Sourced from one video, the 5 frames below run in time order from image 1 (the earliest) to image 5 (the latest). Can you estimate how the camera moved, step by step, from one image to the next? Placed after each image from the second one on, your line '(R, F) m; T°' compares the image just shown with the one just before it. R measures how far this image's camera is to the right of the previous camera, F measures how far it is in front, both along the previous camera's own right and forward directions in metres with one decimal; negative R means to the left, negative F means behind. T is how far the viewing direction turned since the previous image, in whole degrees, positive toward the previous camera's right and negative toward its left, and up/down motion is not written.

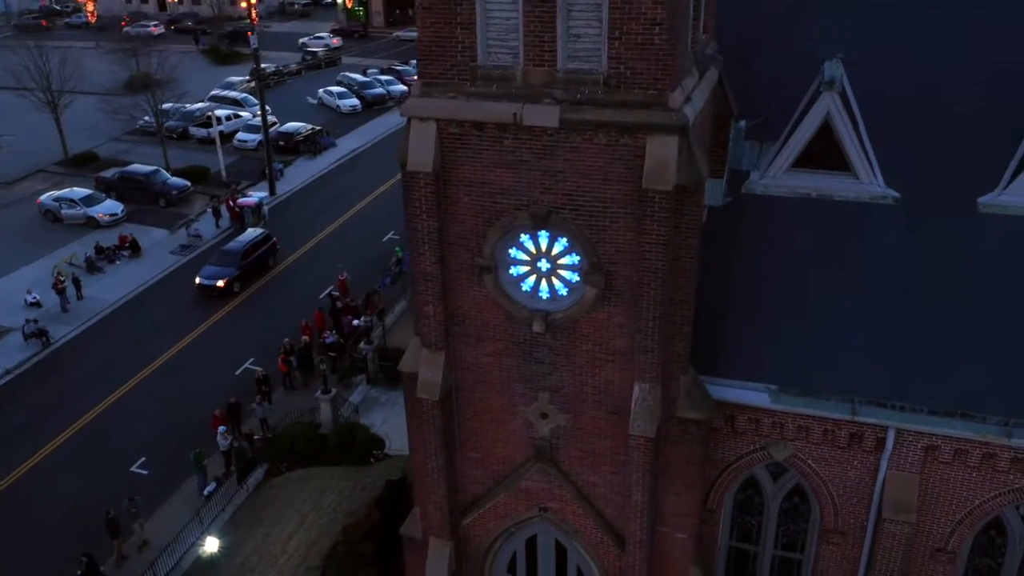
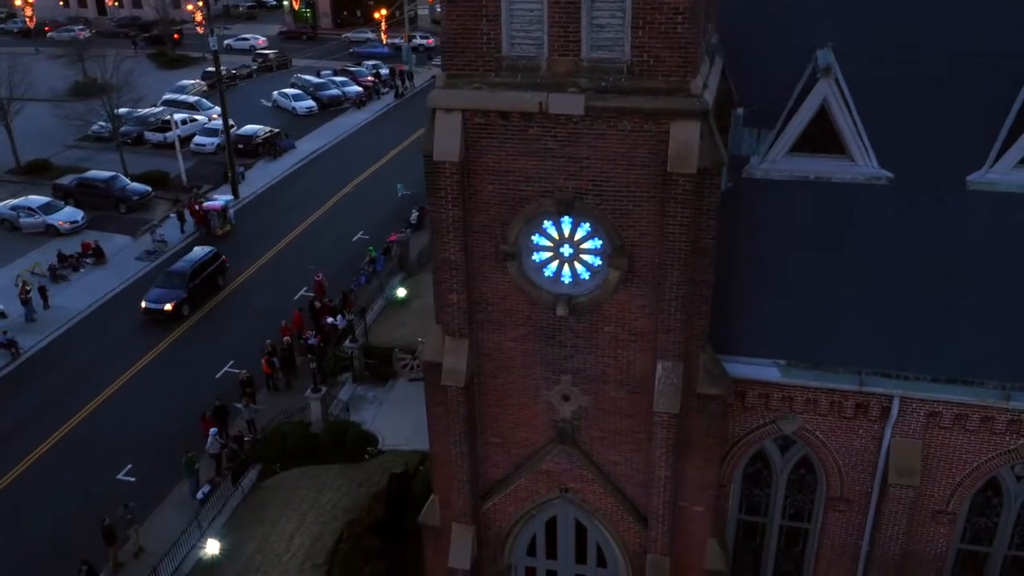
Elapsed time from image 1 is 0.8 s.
(-1.0, -0.2) m; +3°
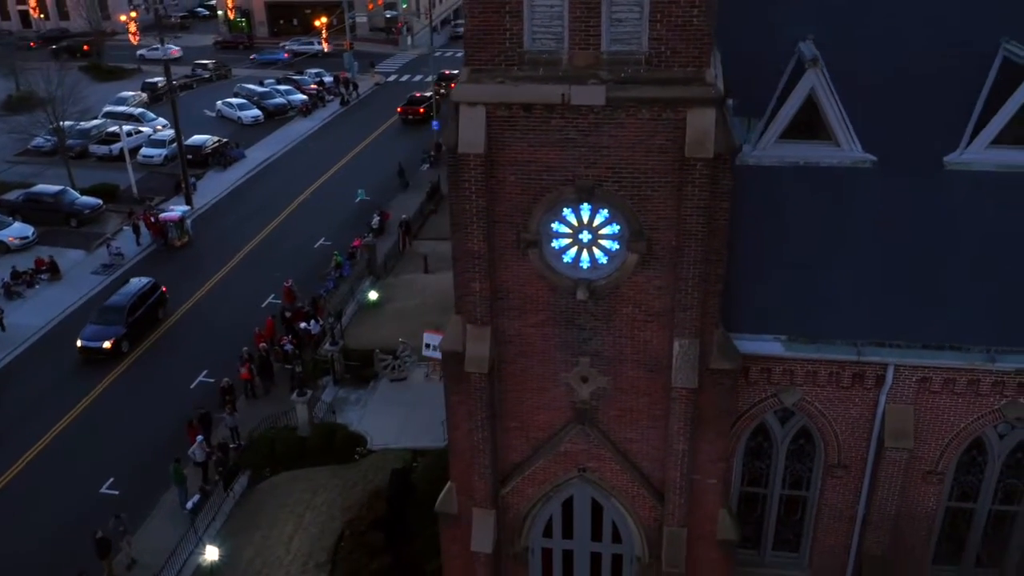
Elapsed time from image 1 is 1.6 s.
(-1.1, -0.4) m; +4°
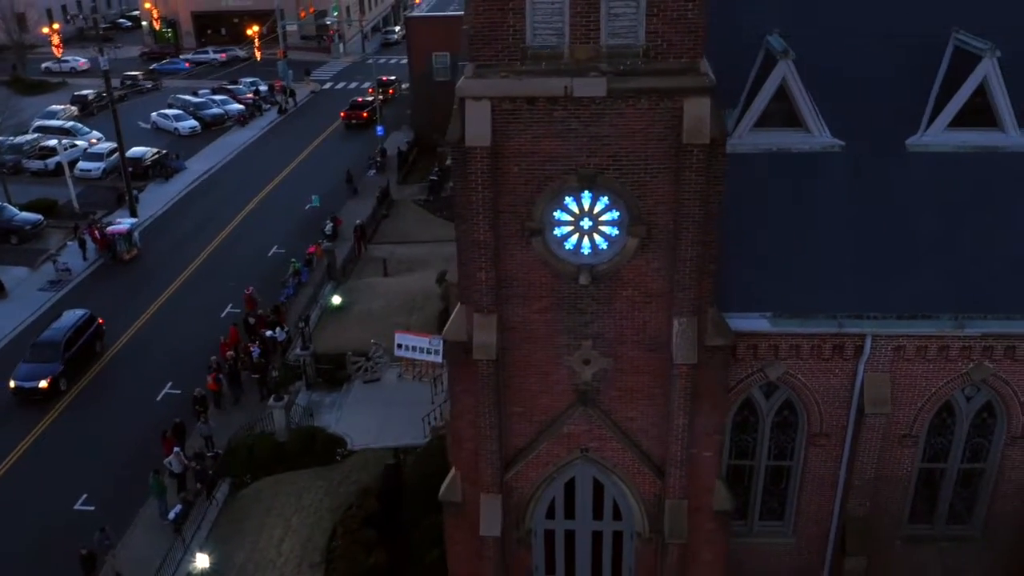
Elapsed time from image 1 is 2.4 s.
(-1.0, -0.4) m; +4°
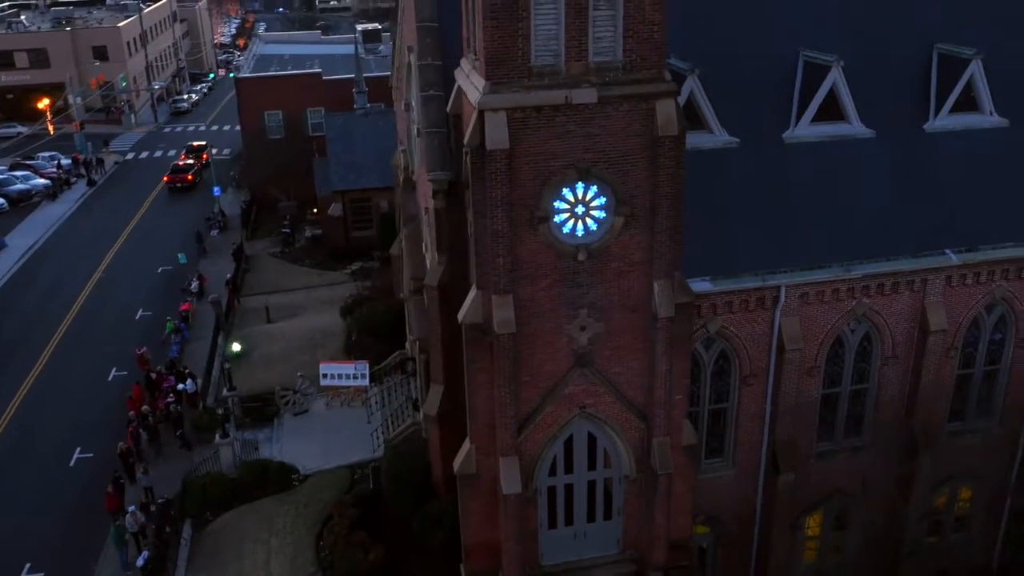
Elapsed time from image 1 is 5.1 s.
(-3.8, -1.7) m; +14°
